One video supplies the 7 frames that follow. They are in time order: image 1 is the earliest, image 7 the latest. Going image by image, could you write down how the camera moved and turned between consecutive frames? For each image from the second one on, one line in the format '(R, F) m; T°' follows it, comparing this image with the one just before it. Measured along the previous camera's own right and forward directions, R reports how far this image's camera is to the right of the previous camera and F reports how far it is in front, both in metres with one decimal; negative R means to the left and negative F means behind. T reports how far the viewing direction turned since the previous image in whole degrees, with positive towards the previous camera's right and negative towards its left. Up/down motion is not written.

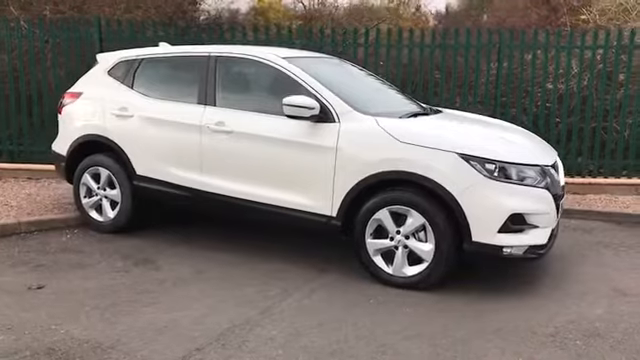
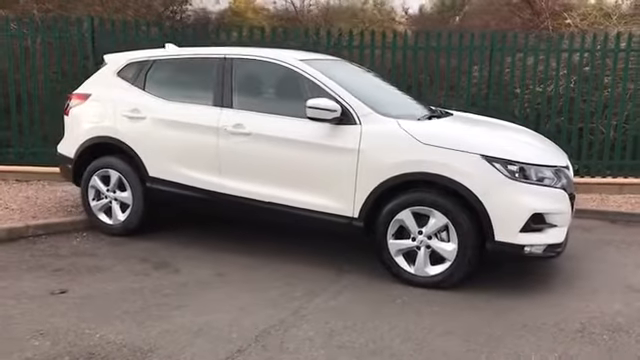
(-0.5, 0.0) m; +3°
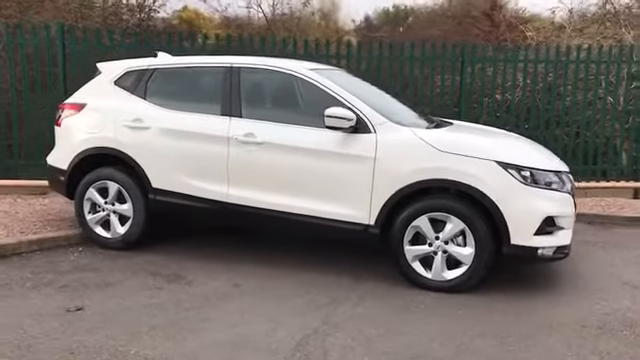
(-0.7, 0.0) m; +6°
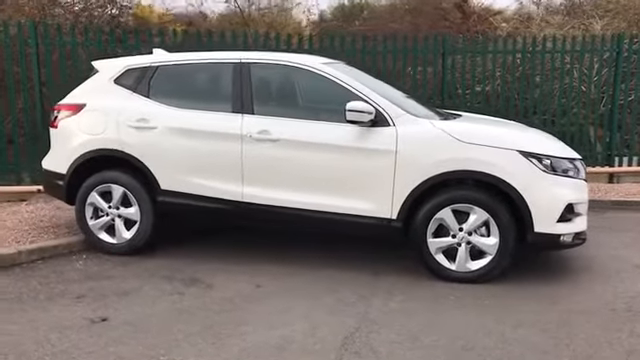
(-0.6, +0.1) m; +5°
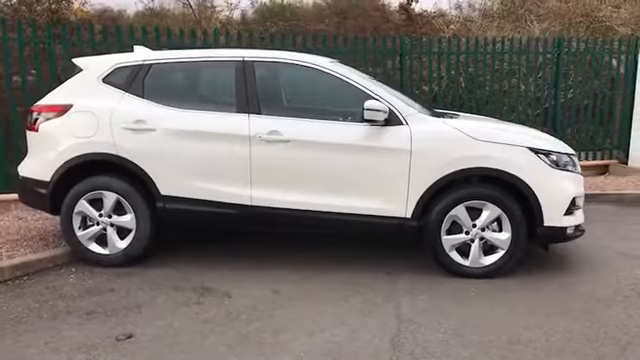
(-0.9, +0.2) m; +9°
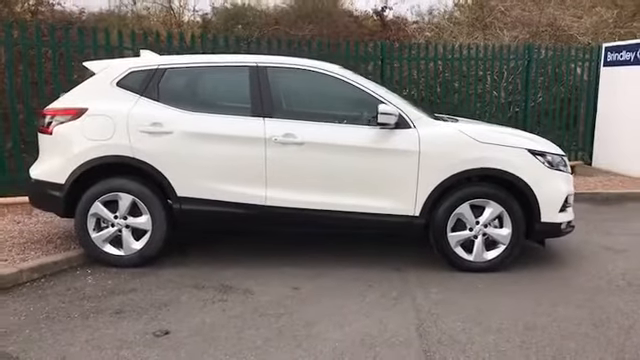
(-0.5, -0.2) m; +4°
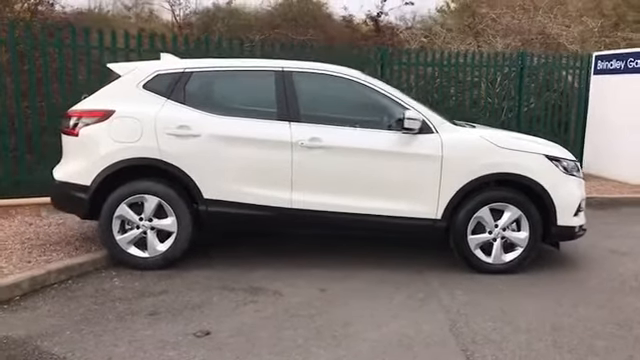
(-0.5, -0.1) m; +3°
